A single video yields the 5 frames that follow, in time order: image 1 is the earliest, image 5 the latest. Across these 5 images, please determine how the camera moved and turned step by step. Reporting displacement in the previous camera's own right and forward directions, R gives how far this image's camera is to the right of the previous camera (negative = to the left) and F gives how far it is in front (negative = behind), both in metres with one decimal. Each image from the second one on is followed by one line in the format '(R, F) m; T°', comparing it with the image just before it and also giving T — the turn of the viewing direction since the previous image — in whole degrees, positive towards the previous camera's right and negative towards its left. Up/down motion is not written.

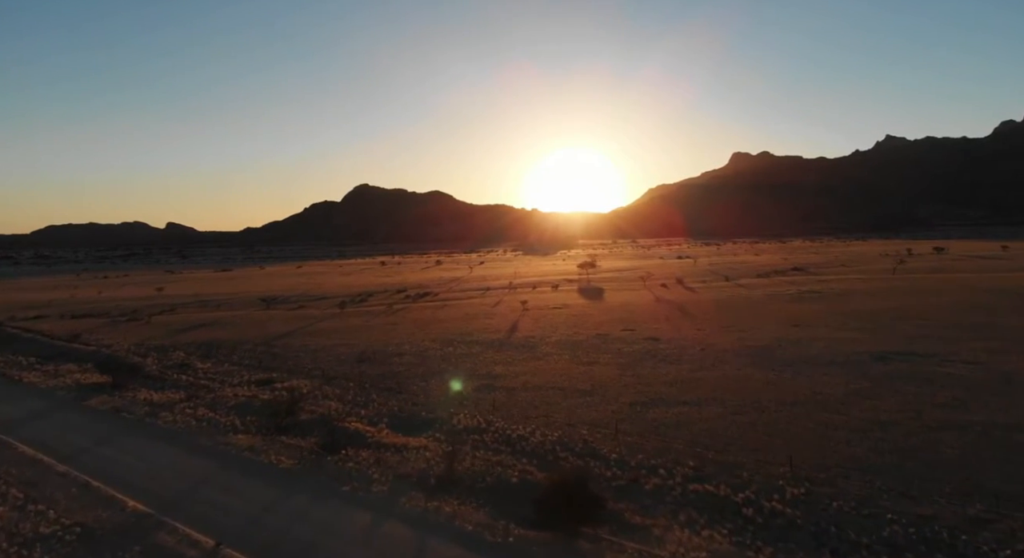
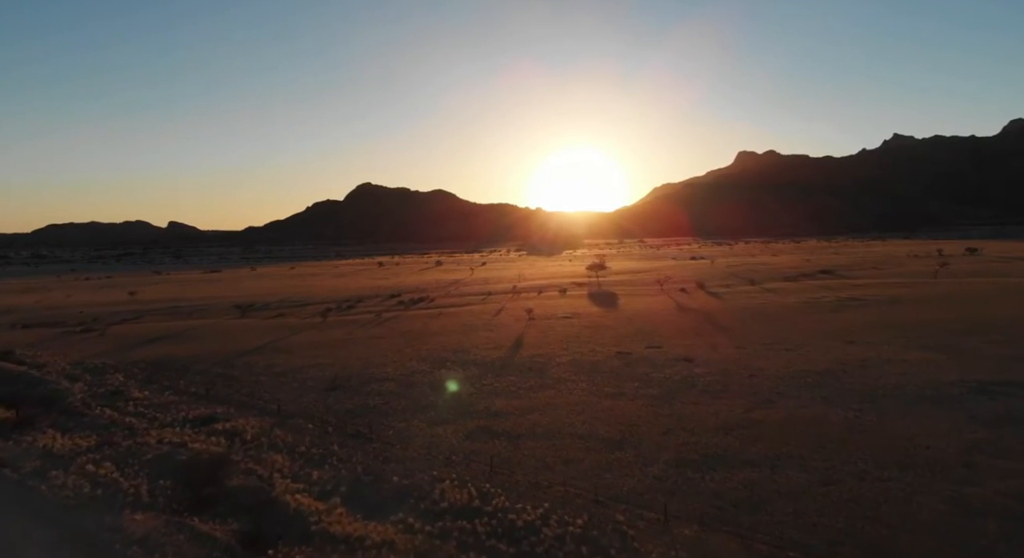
(0.0, +4.1) m; 0°
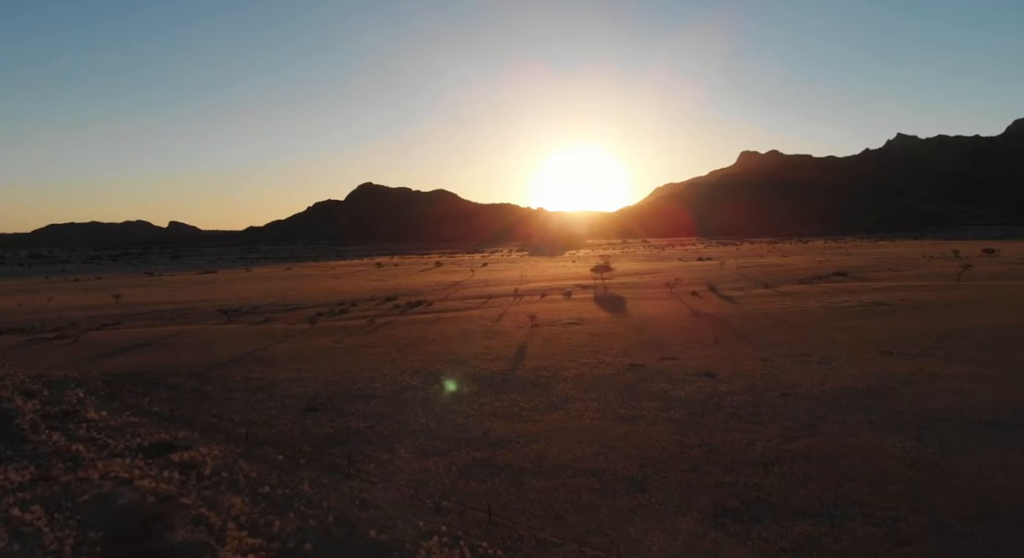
(0.0, +2.0) m; 0°
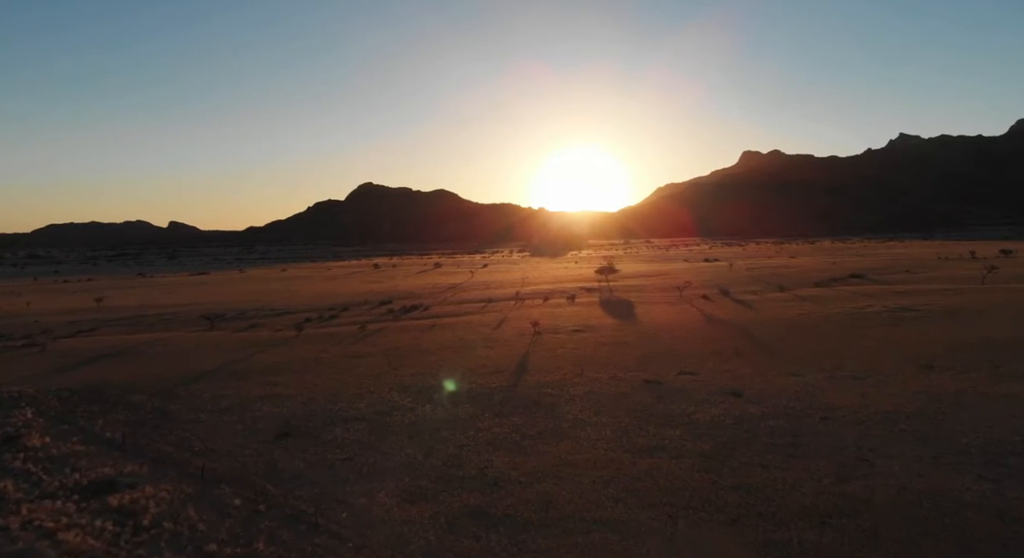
(0.0, +2.0) m; 0°
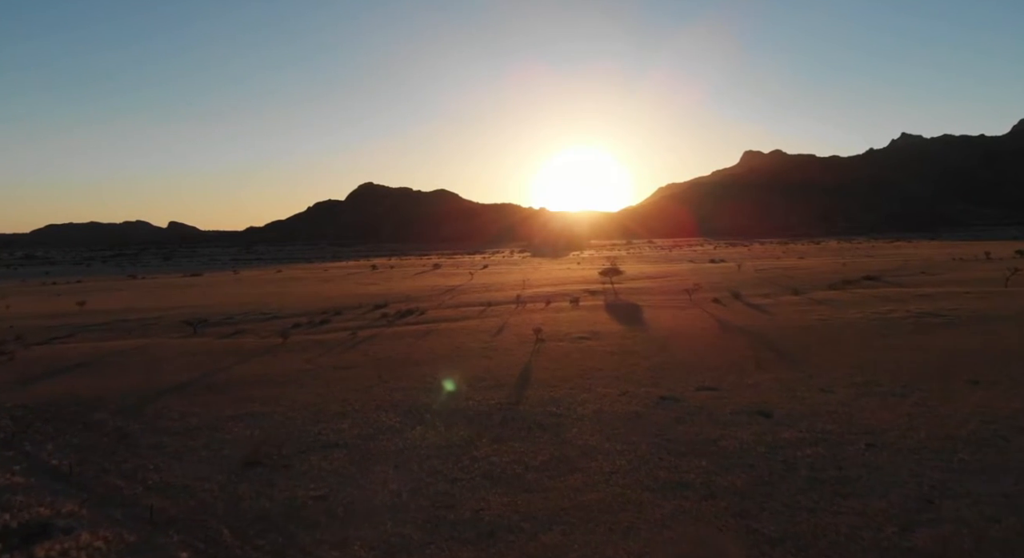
(0.0, +1.7) m; 0°
